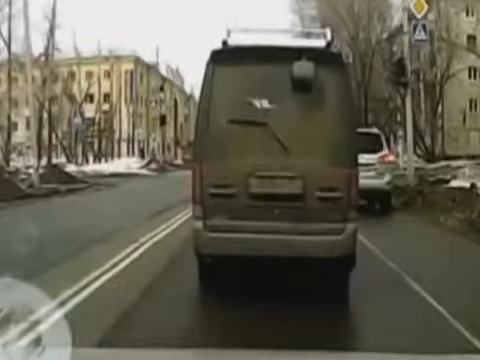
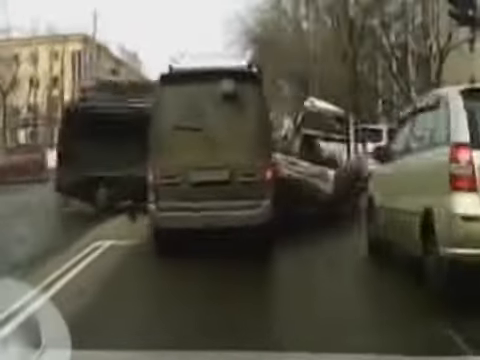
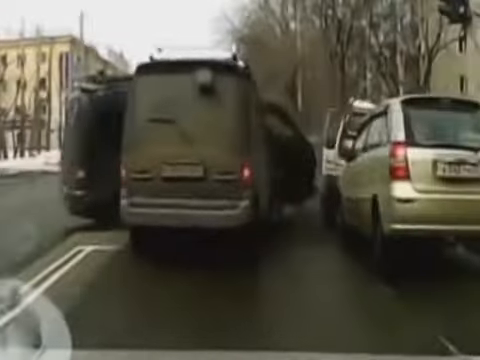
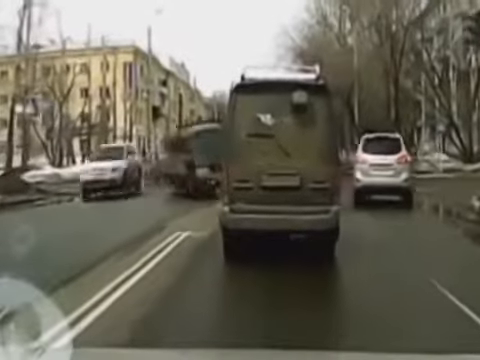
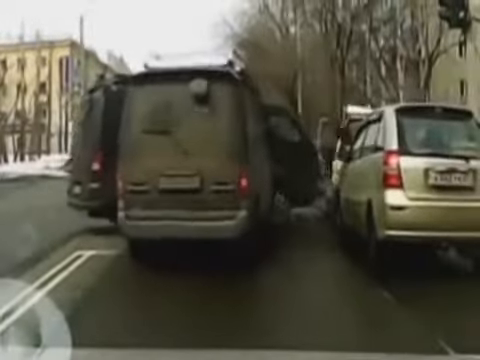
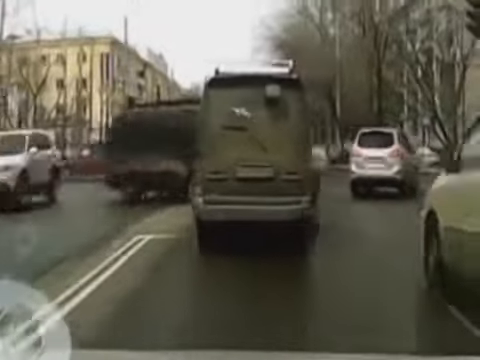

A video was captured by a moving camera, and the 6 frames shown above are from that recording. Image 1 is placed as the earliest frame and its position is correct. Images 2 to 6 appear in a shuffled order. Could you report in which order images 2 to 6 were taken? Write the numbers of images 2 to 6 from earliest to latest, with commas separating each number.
4, 6, 2, 3, 5
